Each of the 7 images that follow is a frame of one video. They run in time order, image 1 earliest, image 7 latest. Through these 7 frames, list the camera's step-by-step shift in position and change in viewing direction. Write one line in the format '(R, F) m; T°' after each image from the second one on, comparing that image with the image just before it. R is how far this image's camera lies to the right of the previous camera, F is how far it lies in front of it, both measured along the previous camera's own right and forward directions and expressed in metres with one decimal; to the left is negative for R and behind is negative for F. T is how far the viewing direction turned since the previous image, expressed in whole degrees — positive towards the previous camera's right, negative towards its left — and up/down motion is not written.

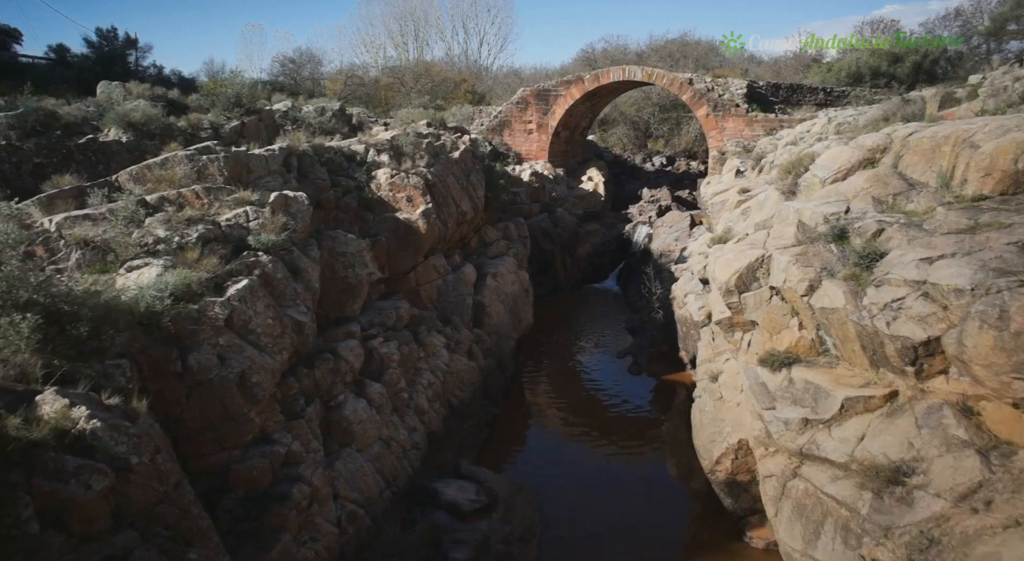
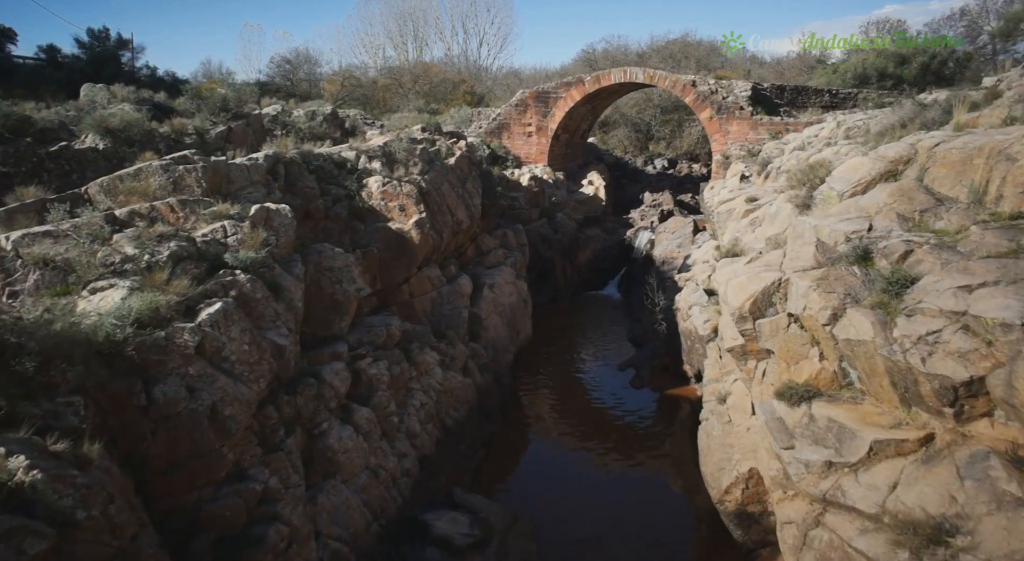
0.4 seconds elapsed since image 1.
(0.0, +0.4) m; 0°
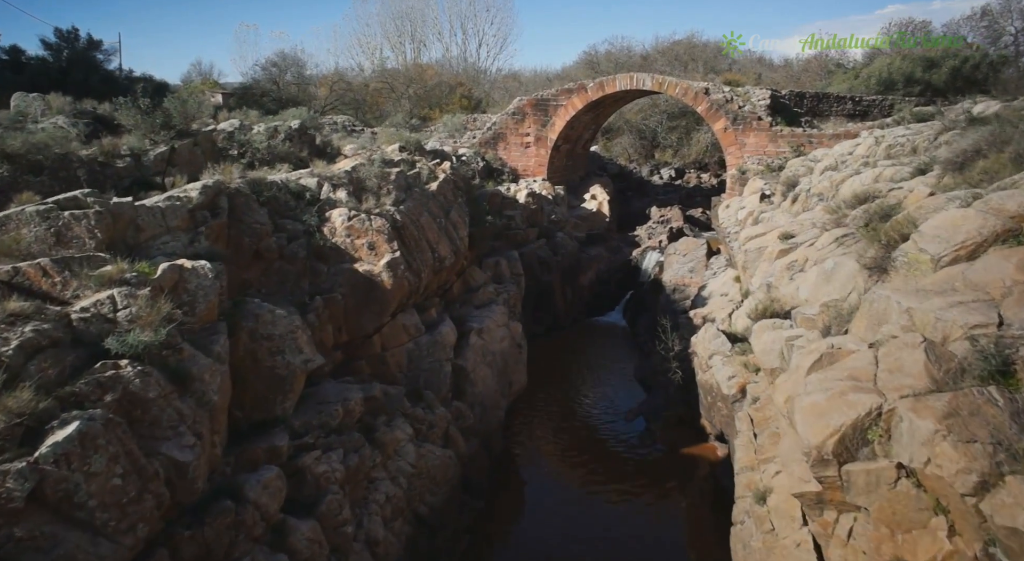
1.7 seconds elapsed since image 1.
(+0.1, +1.3) m; 0°
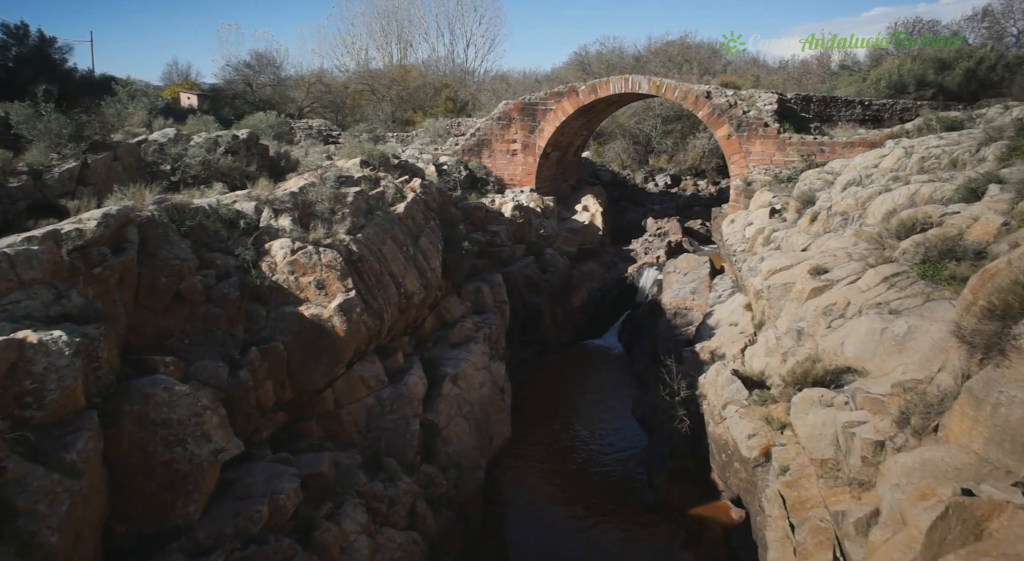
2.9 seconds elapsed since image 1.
(+0.1, +1.2) m; +1°
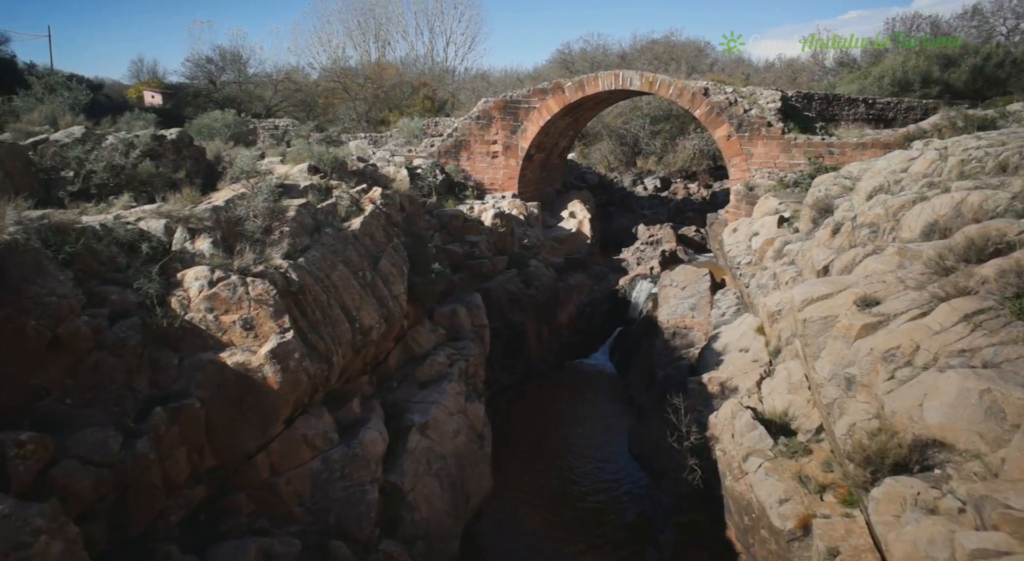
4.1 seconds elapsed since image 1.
(0.0, +1.2) m; +1°
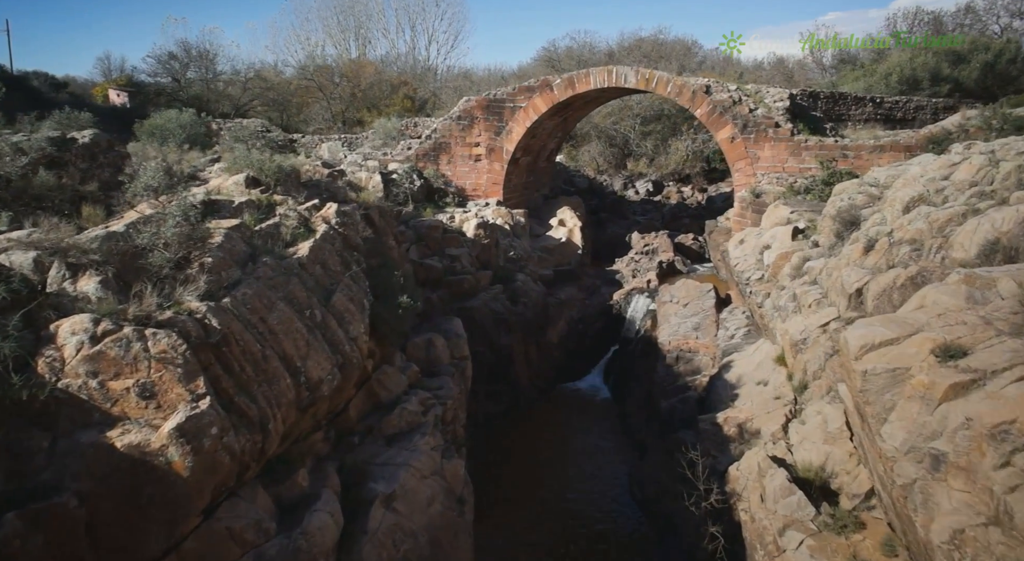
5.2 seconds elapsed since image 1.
(0.0, +1.1) m; +1°
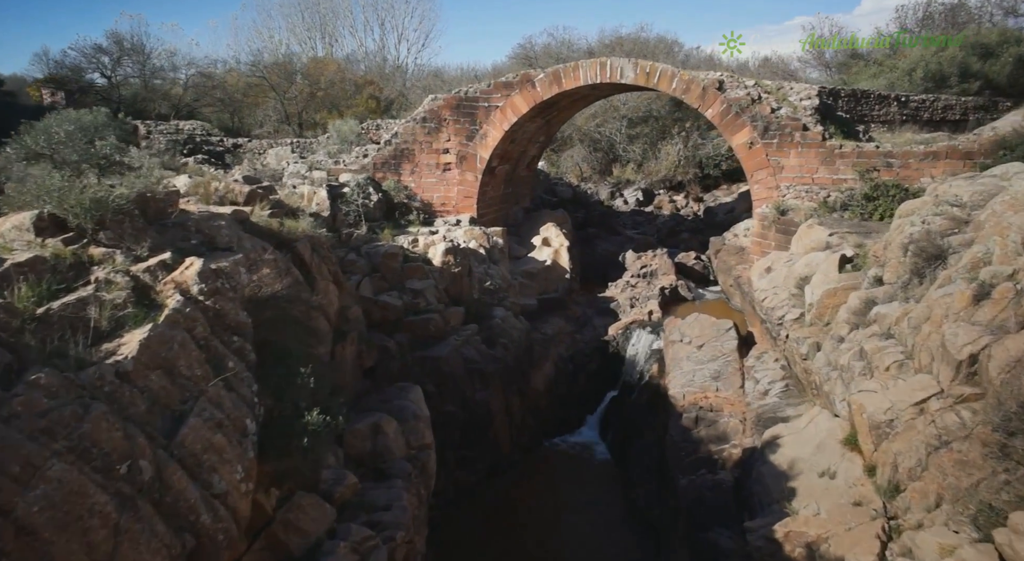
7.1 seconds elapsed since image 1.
(0.0, +2.0) m; +2°
